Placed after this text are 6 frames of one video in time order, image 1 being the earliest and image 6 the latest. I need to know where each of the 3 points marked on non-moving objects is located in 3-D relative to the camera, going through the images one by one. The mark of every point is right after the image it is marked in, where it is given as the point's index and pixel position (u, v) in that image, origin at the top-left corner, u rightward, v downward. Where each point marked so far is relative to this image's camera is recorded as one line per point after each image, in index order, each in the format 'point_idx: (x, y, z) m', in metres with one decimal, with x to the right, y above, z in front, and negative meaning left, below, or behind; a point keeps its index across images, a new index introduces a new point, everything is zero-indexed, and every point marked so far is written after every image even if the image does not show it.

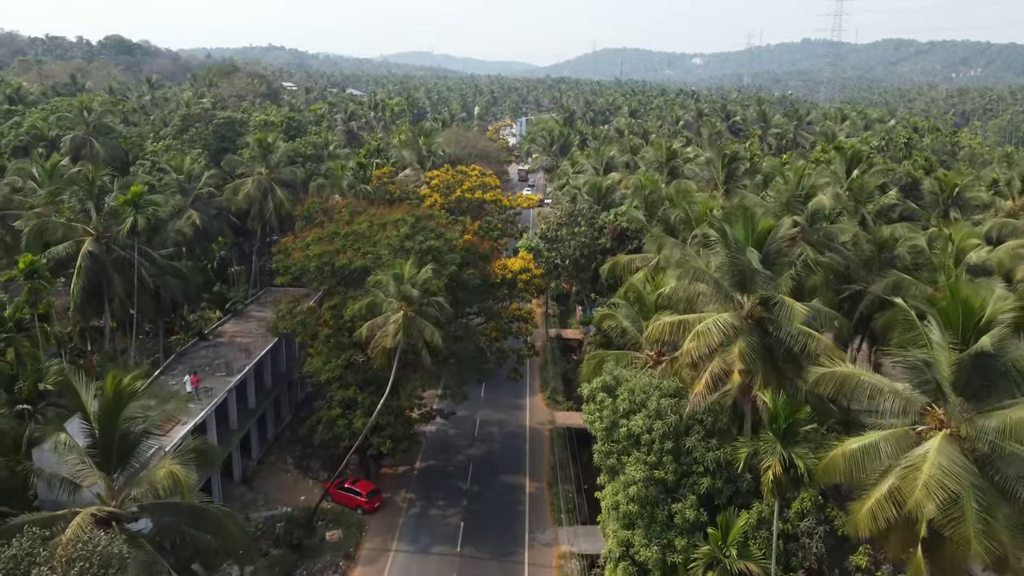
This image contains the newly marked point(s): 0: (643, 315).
0: (+2.8, -0.6, +19.8) m
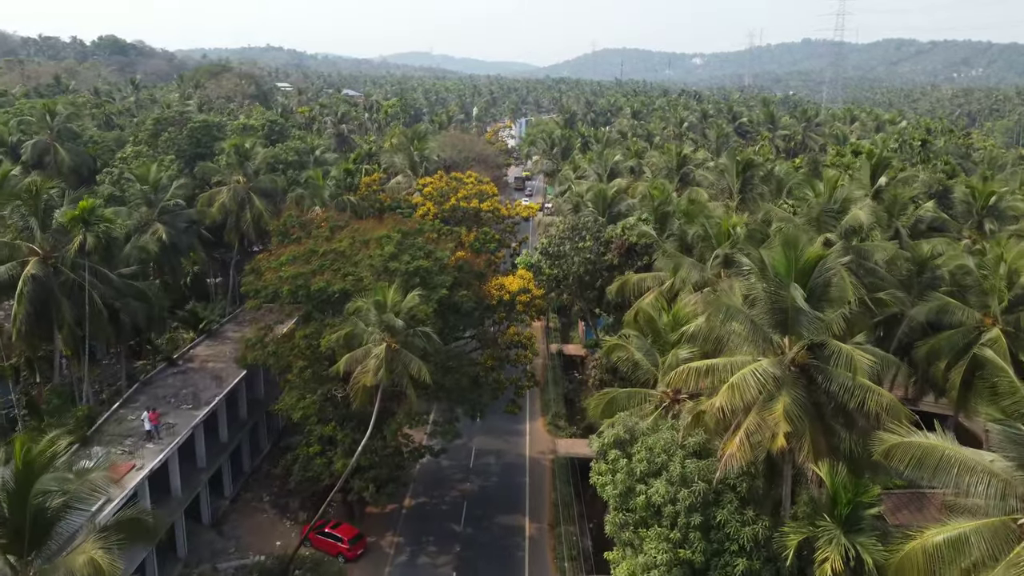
0: (+2.7, -1.1, +17.5) m
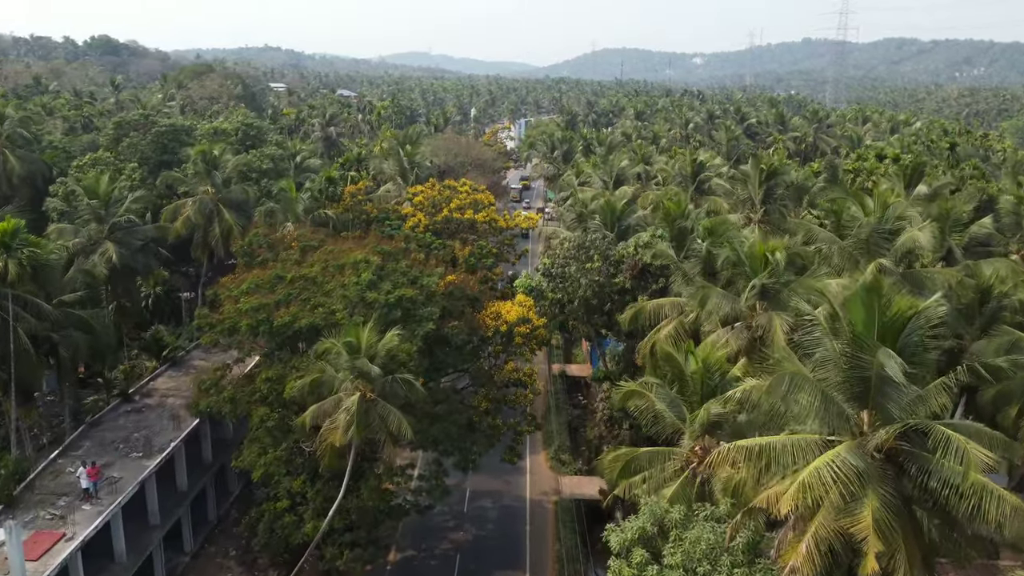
0: (+2.7, -1.7, +14.6) m
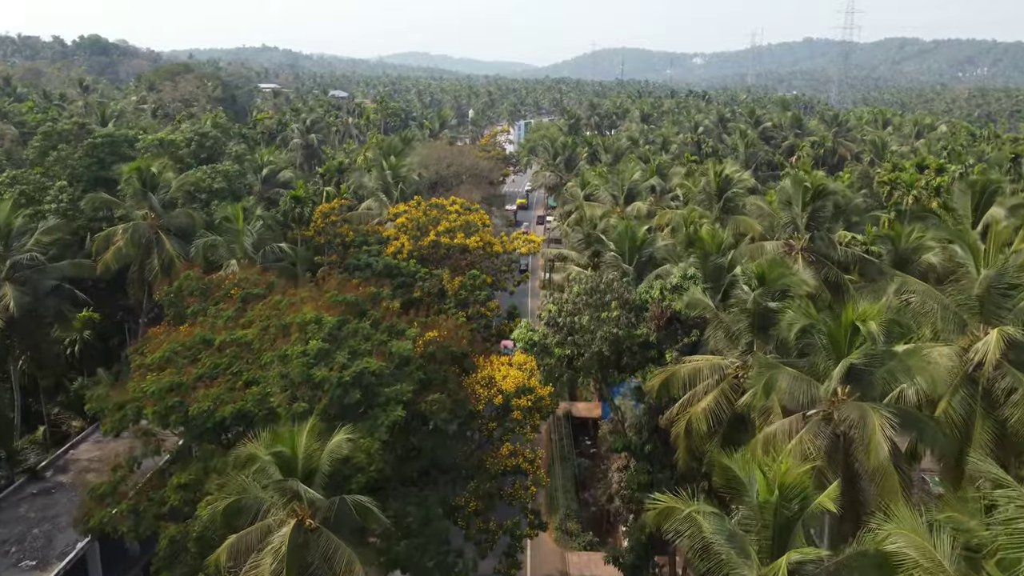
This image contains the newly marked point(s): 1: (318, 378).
0: (+2.6, -2.7, +10.5) m
1: (-2.6, -1.2, +12.4) m
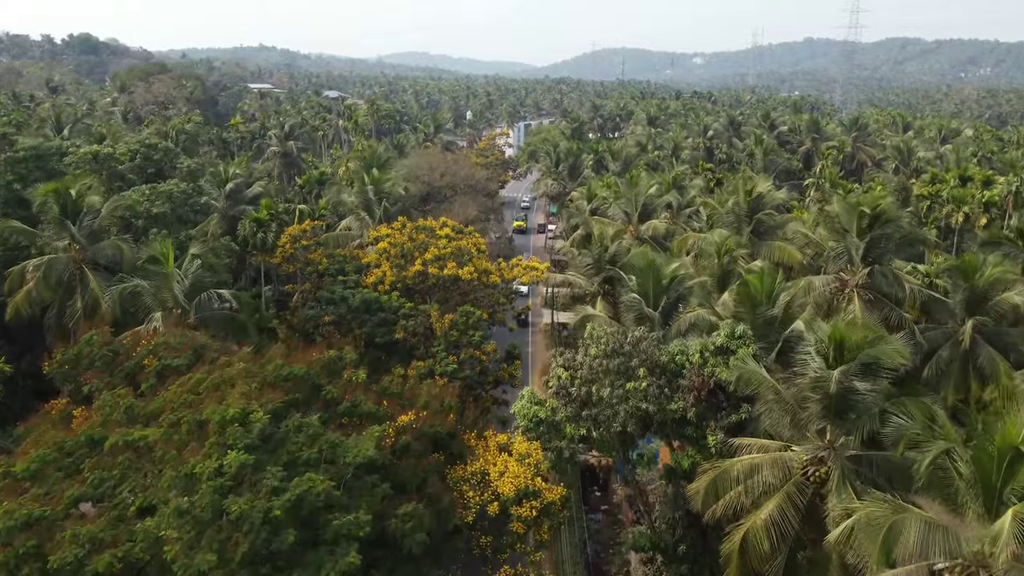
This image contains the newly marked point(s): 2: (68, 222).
0: (+2.6, -3.6, +6.9) m
1: (-2.6, -2.1, +8.8) m
2: (-8.1, +1.2, +17.0) m
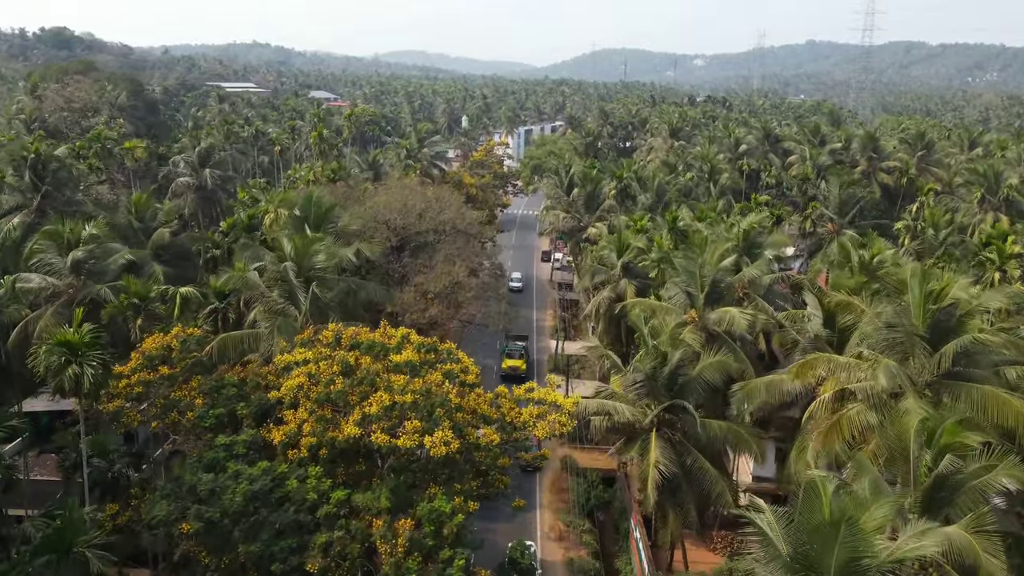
0: (+2.8, -6.0, -2.5) m
1: (-2.5, -4.4, -0.6) m
2: (-8.0, -1.1, +7.6) m
